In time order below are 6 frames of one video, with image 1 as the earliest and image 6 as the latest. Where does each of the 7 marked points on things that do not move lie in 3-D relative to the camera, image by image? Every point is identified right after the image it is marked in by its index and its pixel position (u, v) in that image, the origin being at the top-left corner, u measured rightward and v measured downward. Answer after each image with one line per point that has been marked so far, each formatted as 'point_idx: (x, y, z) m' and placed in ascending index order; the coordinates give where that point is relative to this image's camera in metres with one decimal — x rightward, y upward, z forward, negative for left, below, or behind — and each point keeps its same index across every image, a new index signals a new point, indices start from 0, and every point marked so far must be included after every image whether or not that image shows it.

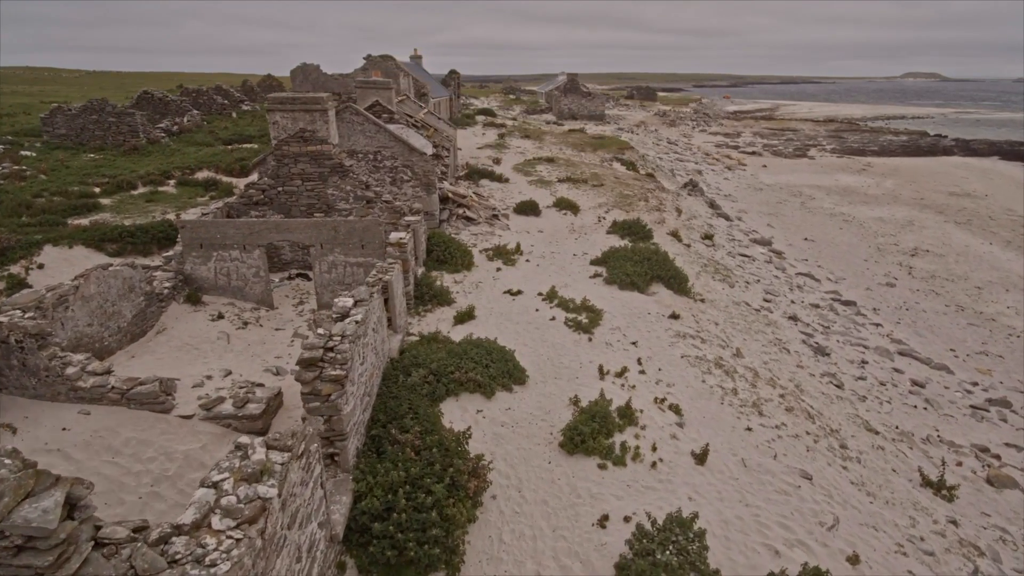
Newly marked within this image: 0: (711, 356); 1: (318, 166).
0: (+4.8, -1.6, +14.1) m
1: (-5.4, +3.4, +16.5) m
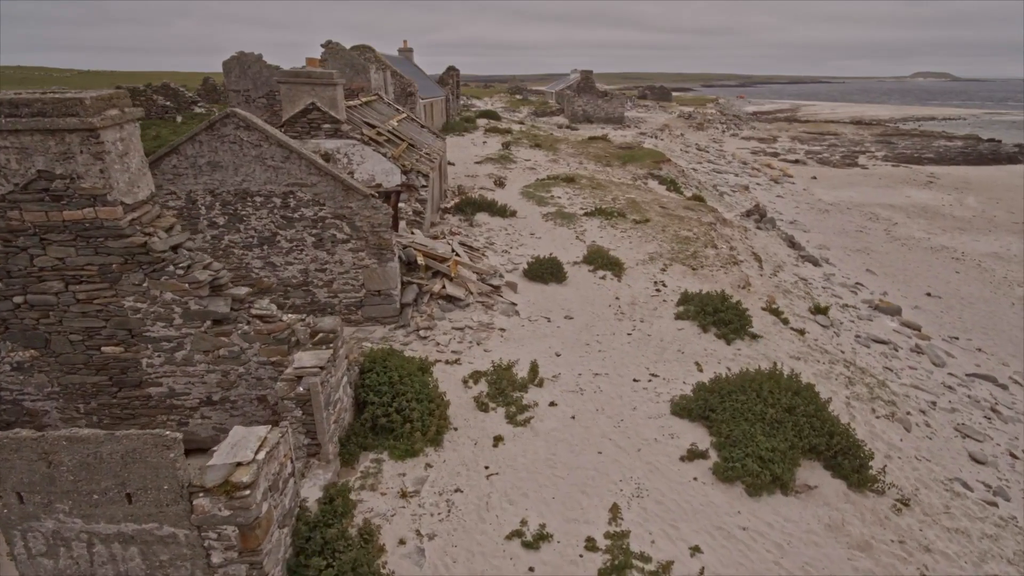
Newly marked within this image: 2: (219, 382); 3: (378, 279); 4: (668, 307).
0: (+4.9, -4.6, +5.0) m
1: (-5.2, +0.4, +7.4) m
2: (-4.1, -1.3, +8.2) m
3: (-2.9, +0.2, +12.9) m
4: (+4.0, -0.5, +15.1) m
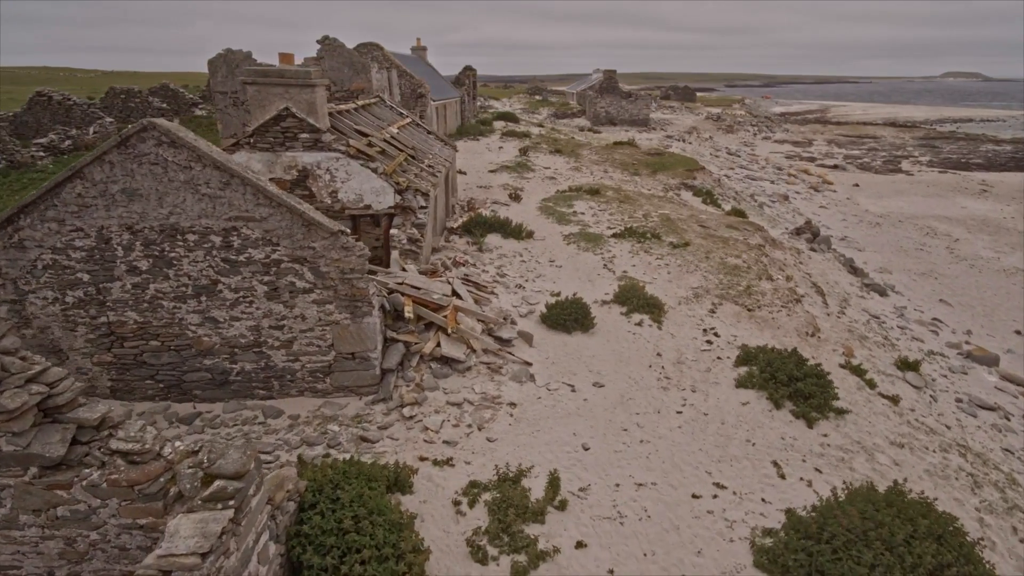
0: (+4.9, -5.7, +1.7) m
1: (-5.2, -0.6, +4.5) m
2: (-4.0, -2.4, +5.3) m
3: (-2.7, -0.9, +9.9) m
4: (+4.3, -1.6, +11.9) m
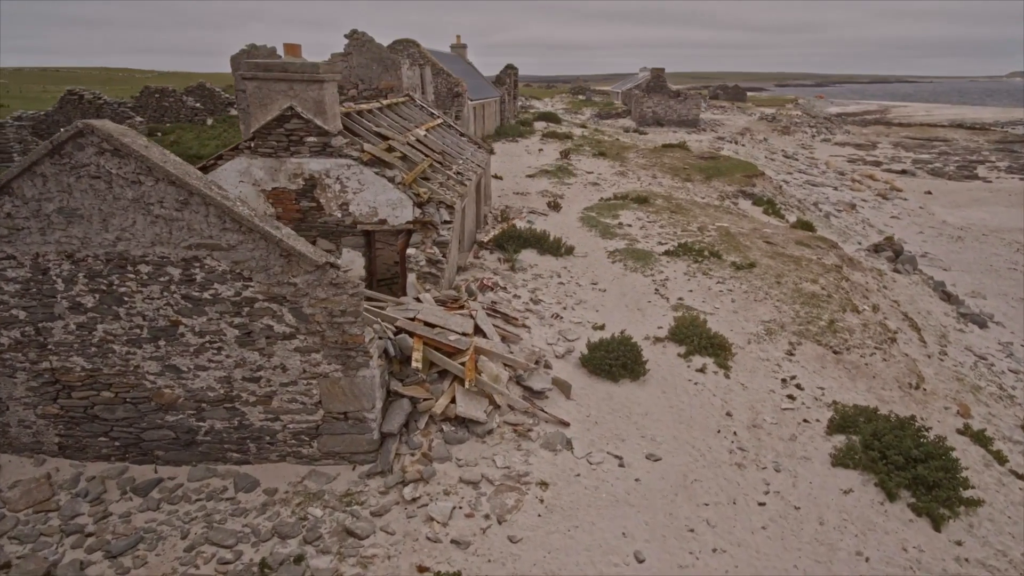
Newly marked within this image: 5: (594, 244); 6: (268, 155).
0: (+4.7, -6.5, -0.7) m
1: (-5.1, -1.1, +2.7) m
2: (-3.9, -2.9, +3.4) m
3: (-2.3, -1.4, +7.9) m
4: (+4.8, -2.4, +9.4) m
5: (+2.5, +1.3, +18.2) m
6: (-5.0, +2.7, +12.0) m
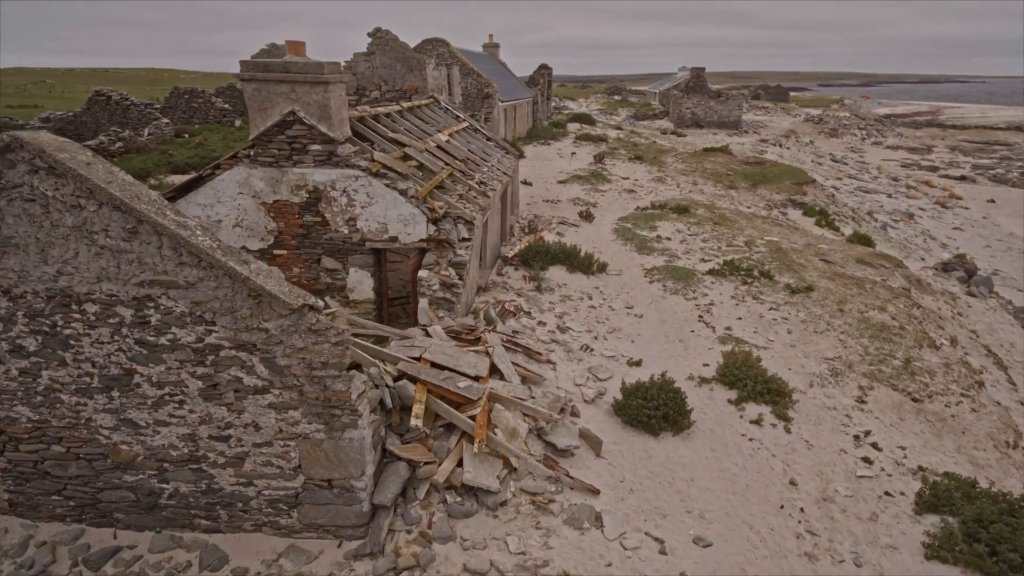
0: (+4.3, -7.1, -2.4) m
1: (-5.2, -1.6, +1.5) m
2: (-4.0, -3.4, +2.1) m
3: (-2.1, -1.9, +6.6) m
4: (+5.0, -3.0, +7.7) m
5: (+3.3, +0.8, +16.6) m
6: (-4.5, +2.3, +10.8) m
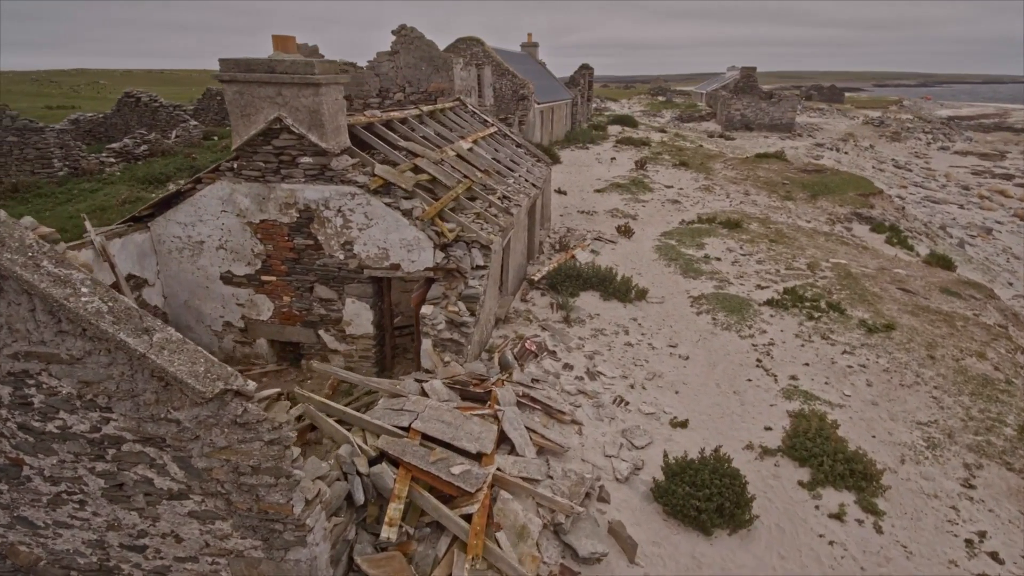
0: (+3.6, -7.8, -4.4) m
1: (-5.5, -2.1, +0.1) m
2: (-4.3, -3.9, +0.7) m
3: (-2.1, -2.5, +5.0) m
4: (+5.1, -3.7, +5.6) m
5: (+4.0, 0.0, +14.6) m
6: (-4.1, +1.7, +9.4) m
